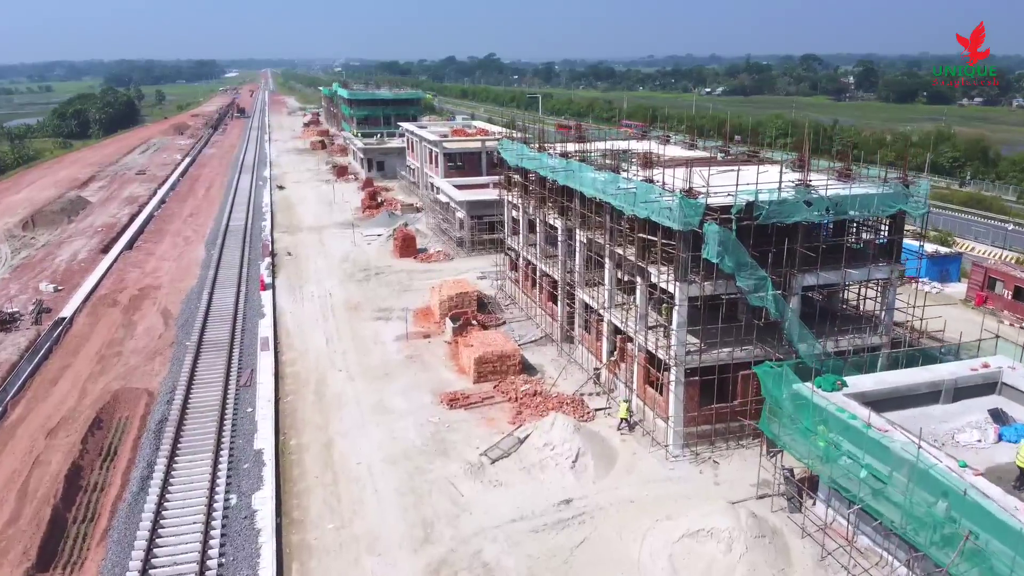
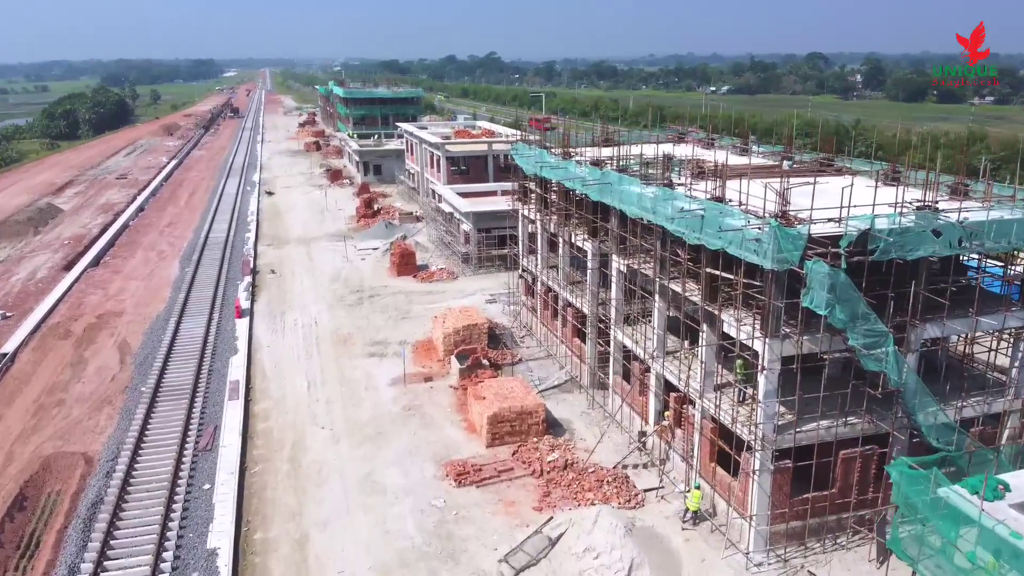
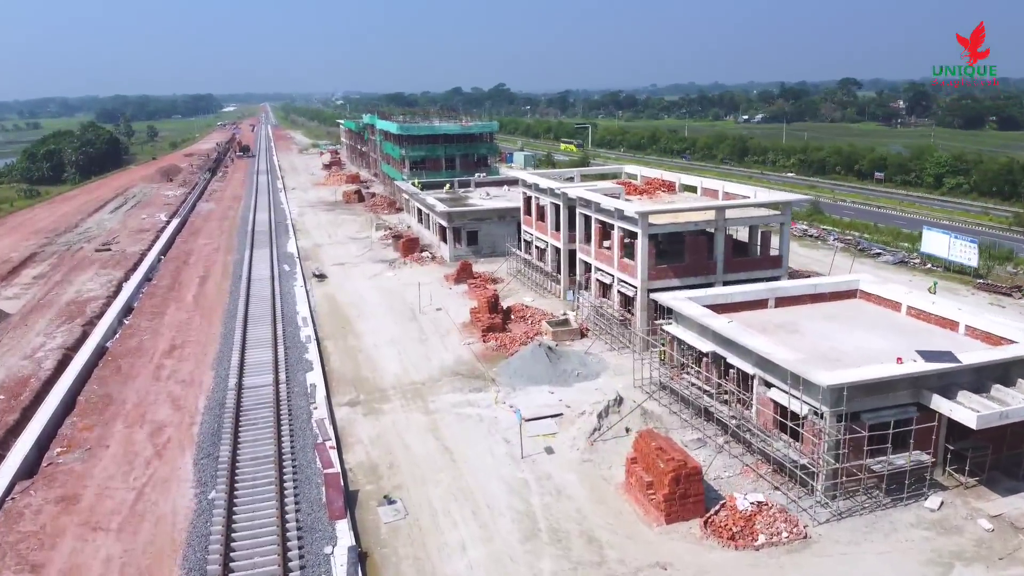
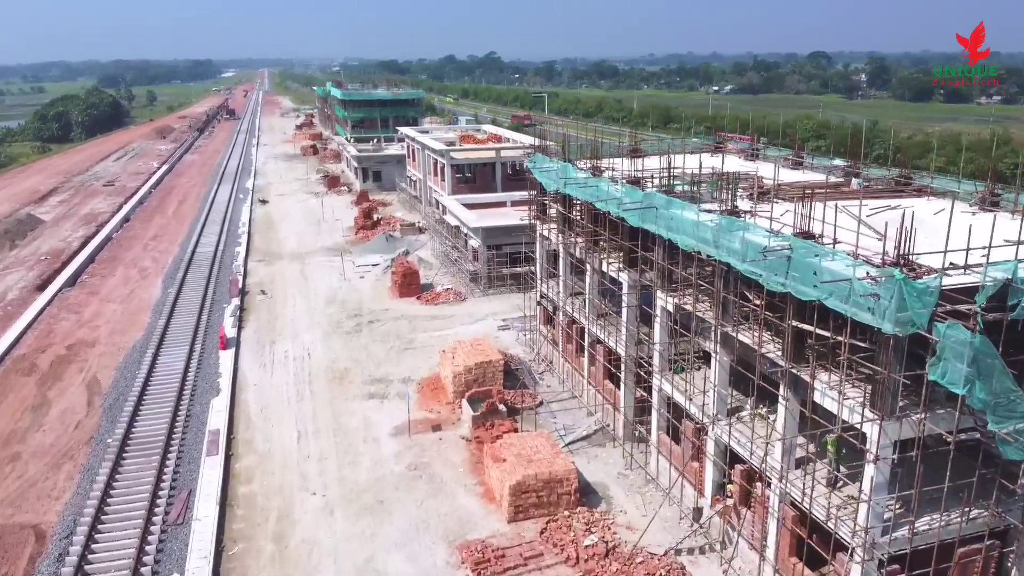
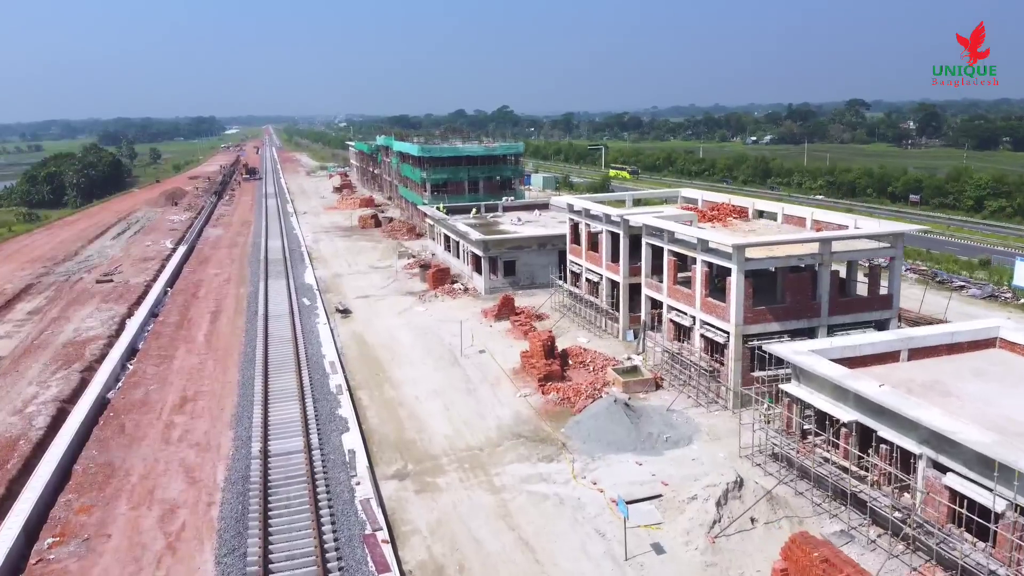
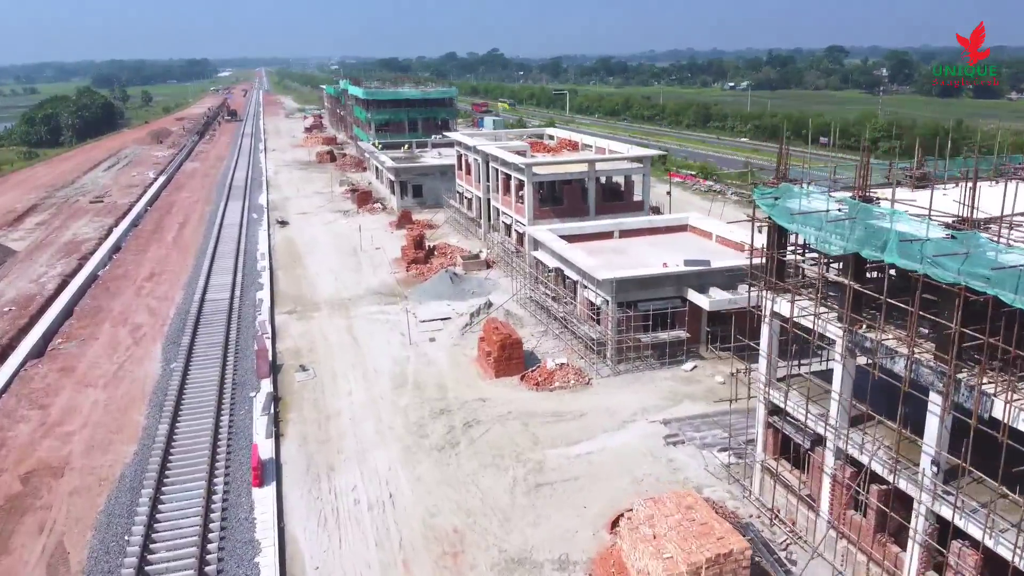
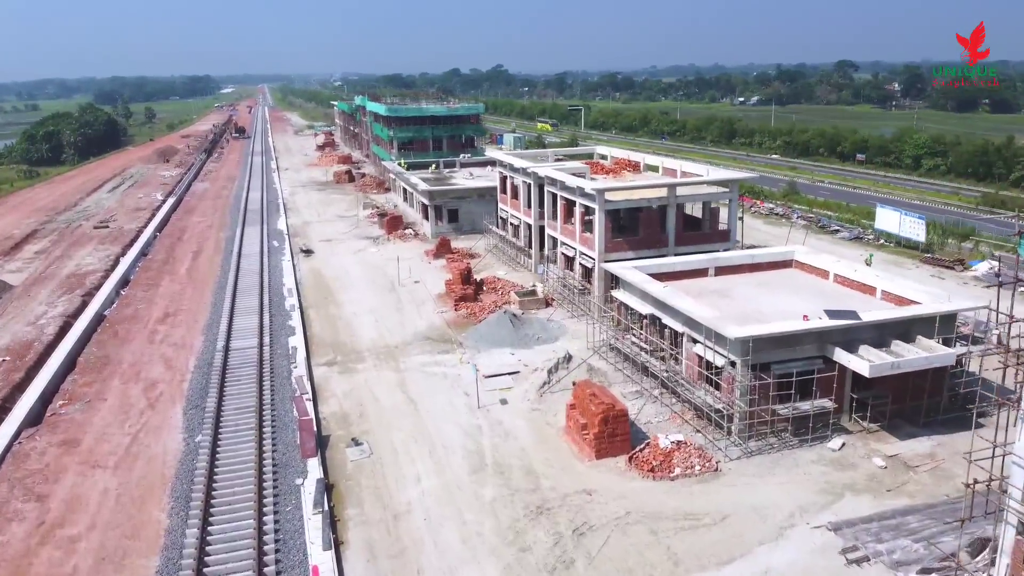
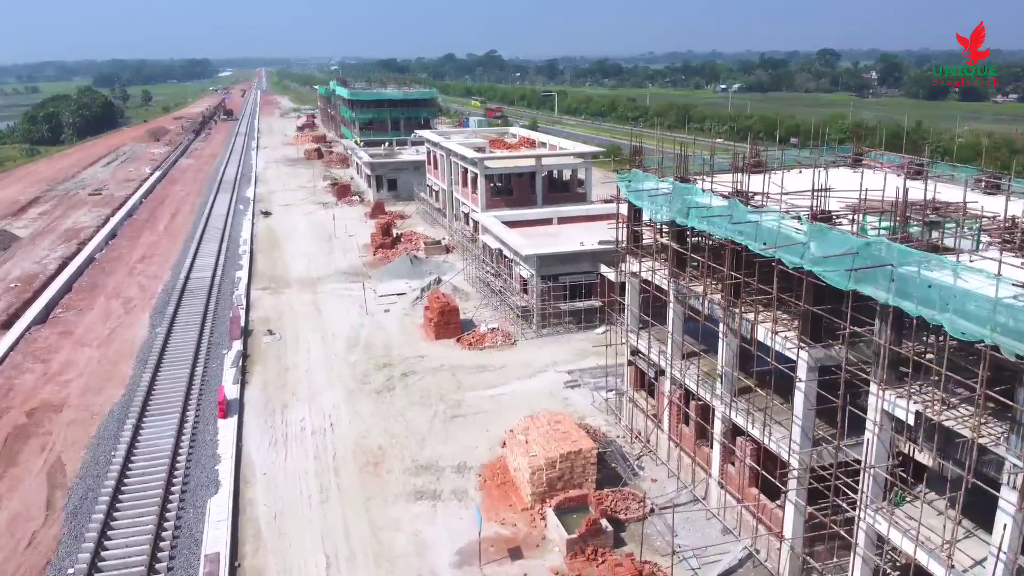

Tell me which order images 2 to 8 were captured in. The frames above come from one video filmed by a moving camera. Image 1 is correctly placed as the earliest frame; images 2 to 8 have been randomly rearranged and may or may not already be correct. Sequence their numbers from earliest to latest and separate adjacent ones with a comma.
2, 4, 8, 6, 7, 3, 5
